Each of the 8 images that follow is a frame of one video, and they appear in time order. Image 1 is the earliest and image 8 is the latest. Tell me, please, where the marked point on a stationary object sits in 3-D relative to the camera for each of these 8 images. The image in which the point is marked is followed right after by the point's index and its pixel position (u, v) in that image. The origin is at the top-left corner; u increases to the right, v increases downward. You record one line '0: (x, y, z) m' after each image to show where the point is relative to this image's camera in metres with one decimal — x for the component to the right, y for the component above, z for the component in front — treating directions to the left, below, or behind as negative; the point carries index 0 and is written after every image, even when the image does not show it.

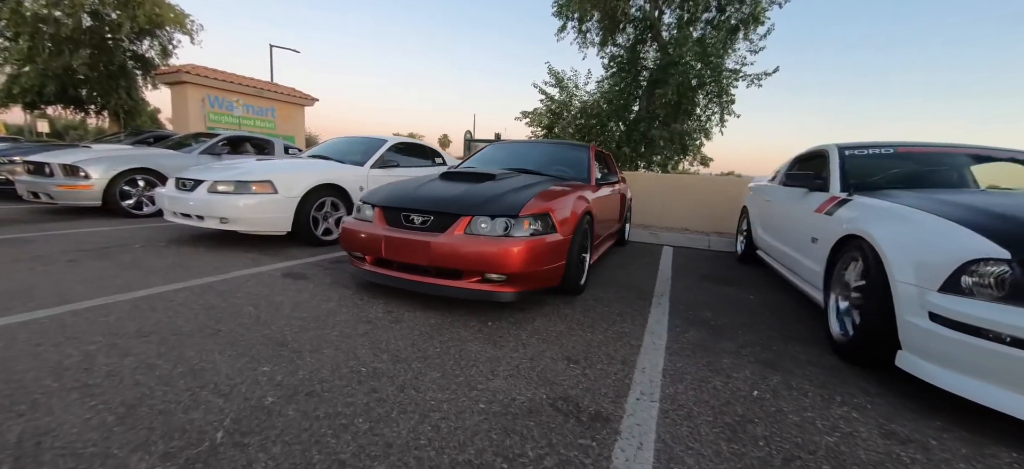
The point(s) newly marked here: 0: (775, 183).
0: (+3.3, +0.6, +5.3) m
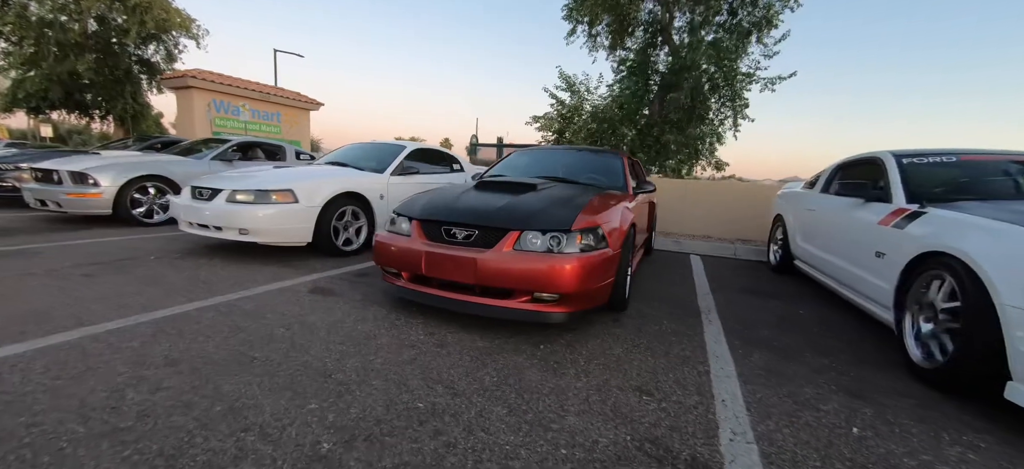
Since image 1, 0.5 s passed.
0: (+3.6, +0.5, +5.1) m
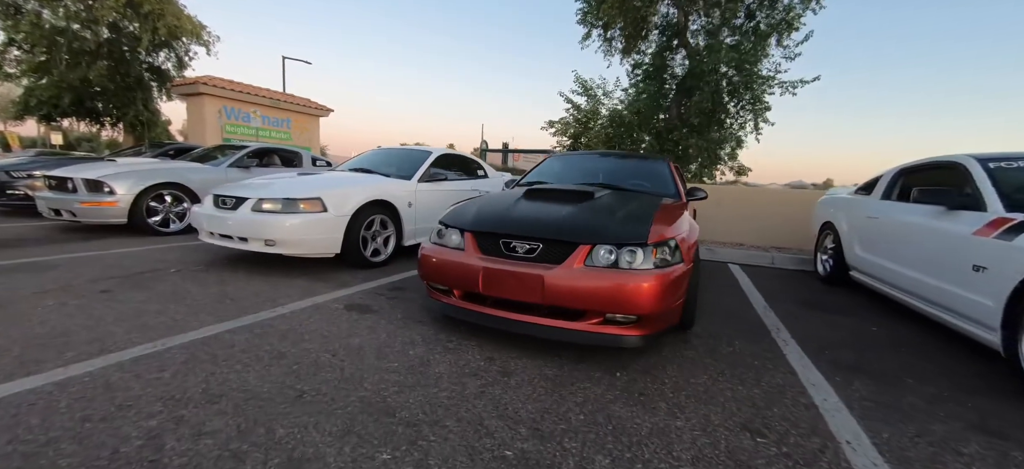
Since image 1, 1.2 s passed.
0: (+4.1, +0.4, +4.8) m
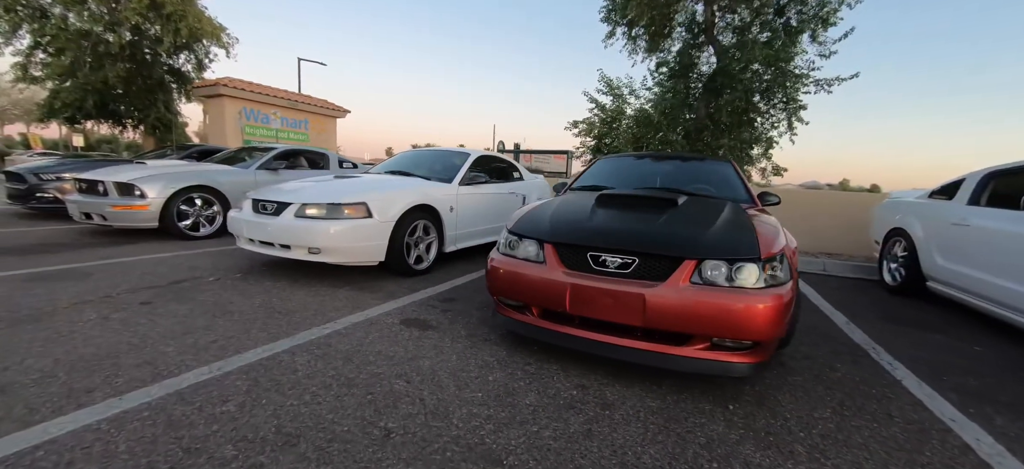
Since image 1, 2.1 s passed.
0: (+4.6, +0.3, +4.4) m
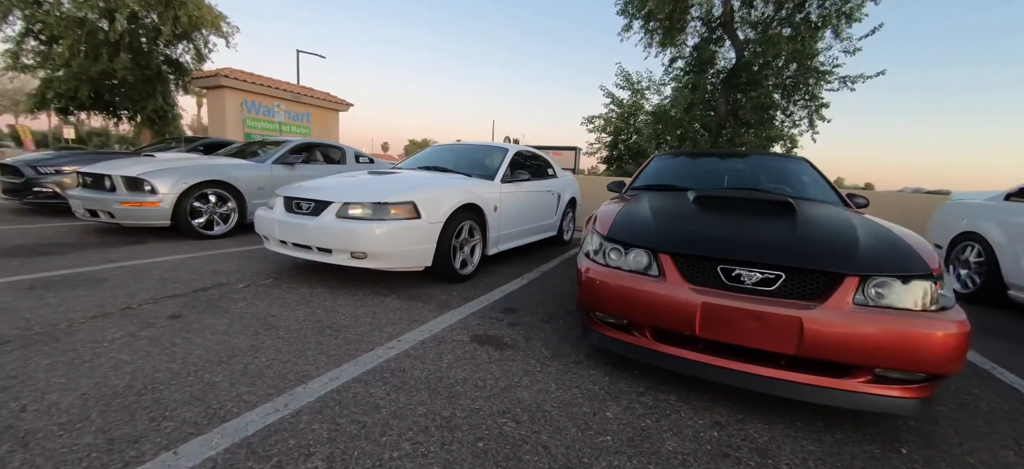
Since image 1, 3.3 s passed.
0: (+5.1, +0.3, +4.1) m
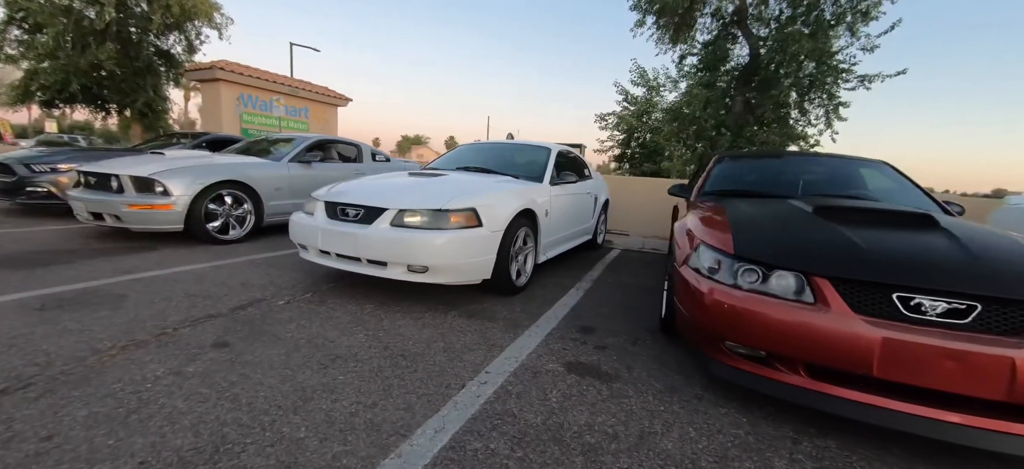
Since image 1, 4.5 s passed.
0: (+5.7, +0.2, +3.9) m
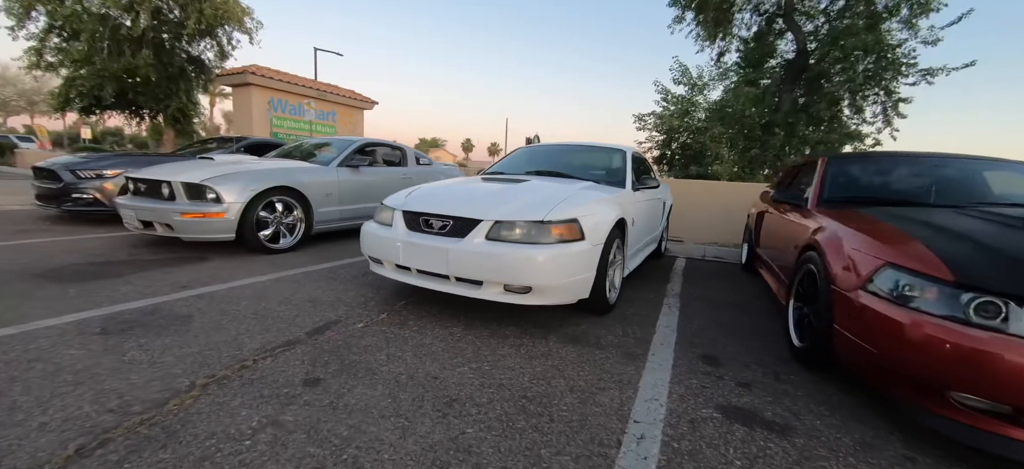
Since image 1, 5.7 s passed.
0: (+6.4, +0.1, +3.3) m
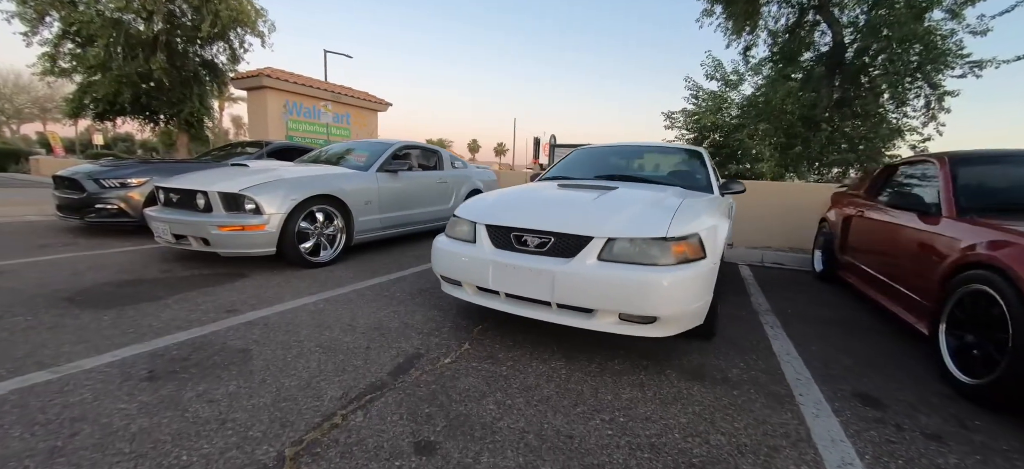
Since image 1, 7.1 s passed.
0: (+7.0, +0.1, +2.8) m
